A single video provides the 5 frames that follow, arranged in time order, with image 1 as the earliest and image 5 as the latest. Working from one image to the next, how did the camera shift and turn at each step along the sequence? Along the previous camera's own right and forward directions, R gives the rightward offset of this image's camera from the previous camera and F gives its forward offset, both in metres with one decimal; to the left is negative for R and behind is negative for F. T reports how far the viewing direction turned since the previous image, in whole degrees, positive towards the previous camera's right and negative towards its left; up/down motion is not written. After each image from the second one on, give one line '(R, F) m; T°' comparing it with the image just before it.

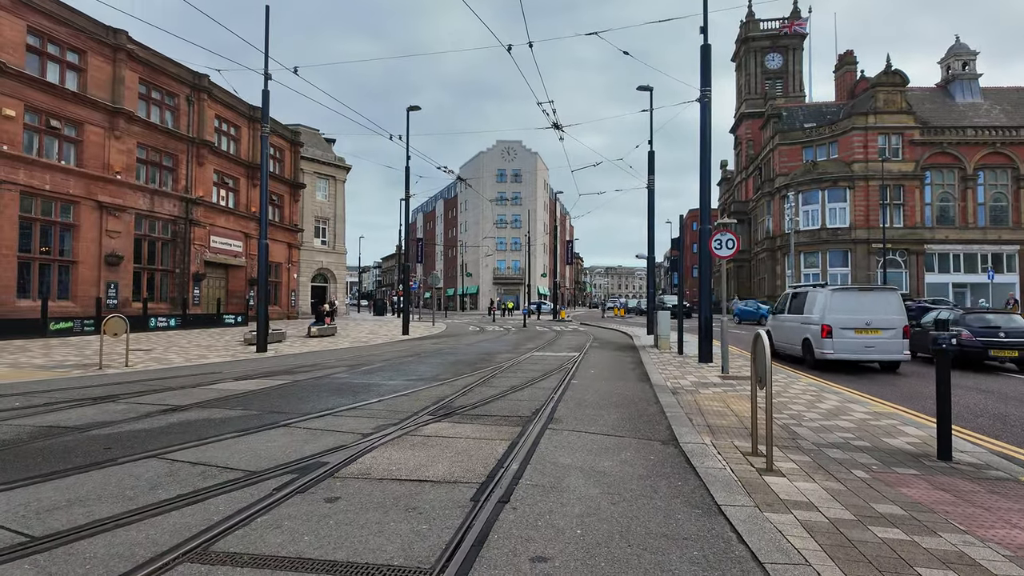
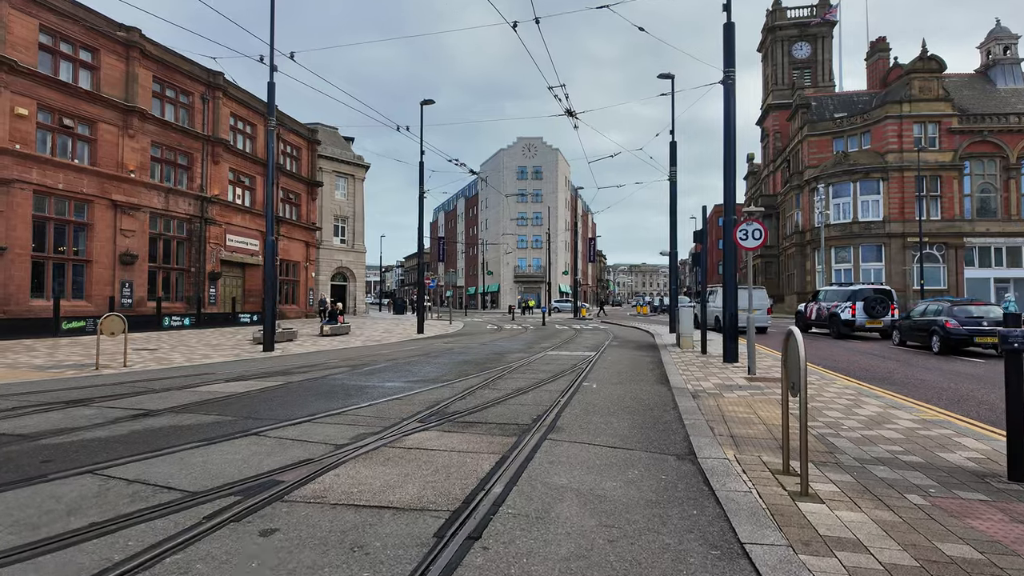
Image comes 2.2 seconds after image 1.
(+0.3, +0.7) m; -2°
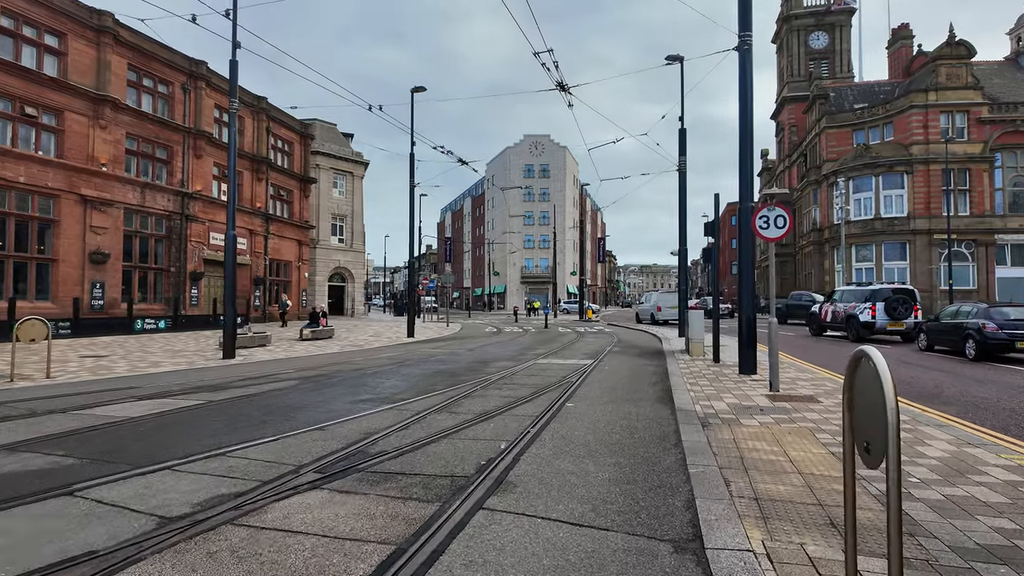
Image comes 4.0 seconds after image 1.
(+0.5, +1.7) m; -1°
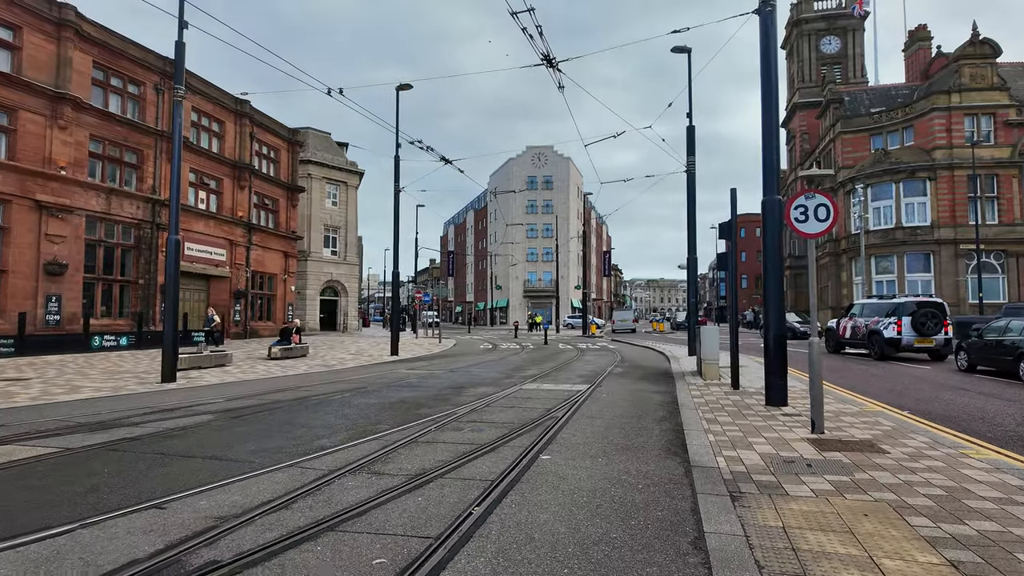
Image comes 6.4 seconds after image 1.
(+0.5, +1.9) m; -1°
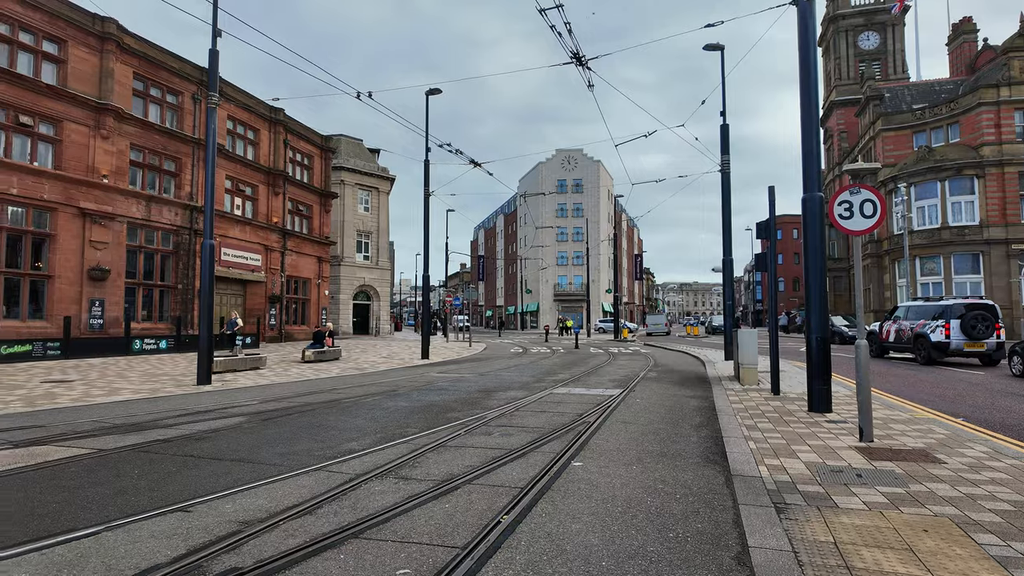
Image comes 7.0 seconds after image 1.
(0.0, +0.2) m; -3°
